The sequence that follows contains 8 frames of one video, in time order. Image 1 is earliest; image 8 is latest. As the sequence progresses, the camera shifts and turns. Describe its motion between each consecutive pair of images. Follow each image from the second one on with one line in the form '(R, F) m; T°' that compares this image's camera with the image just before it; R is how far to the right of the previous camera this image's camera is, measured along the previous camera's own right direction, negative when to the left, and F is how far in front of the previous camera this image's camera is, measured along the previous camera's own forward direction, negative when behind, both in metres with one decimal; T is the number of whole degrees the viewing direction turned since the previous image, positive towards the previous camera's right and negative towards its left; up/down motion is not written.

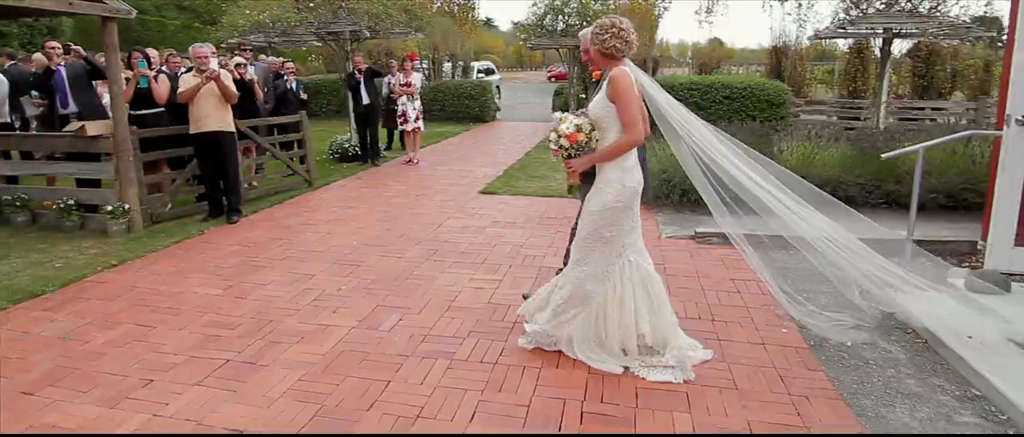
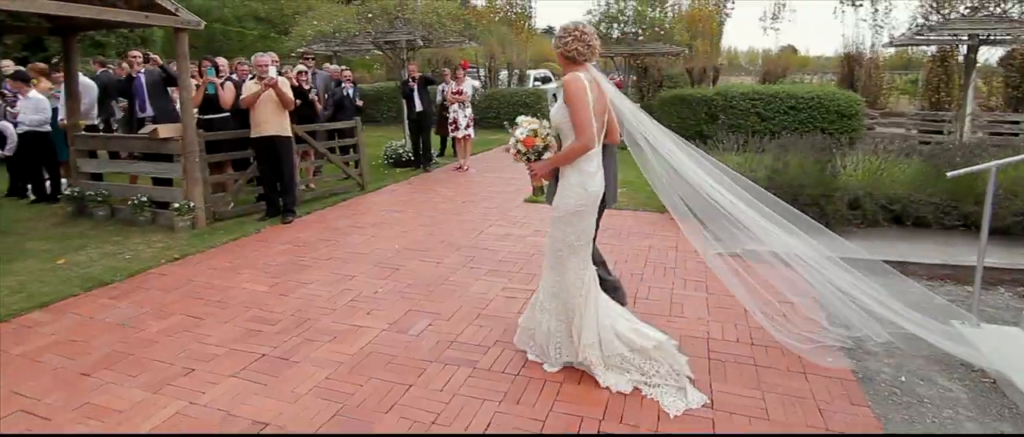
(+0.2, 0.0) m; -6°
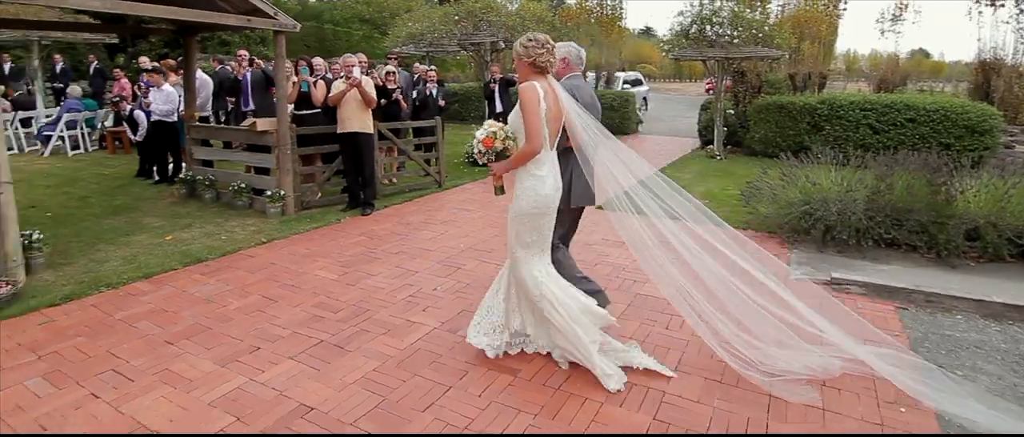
(+0.2, +0.1) m; -9°
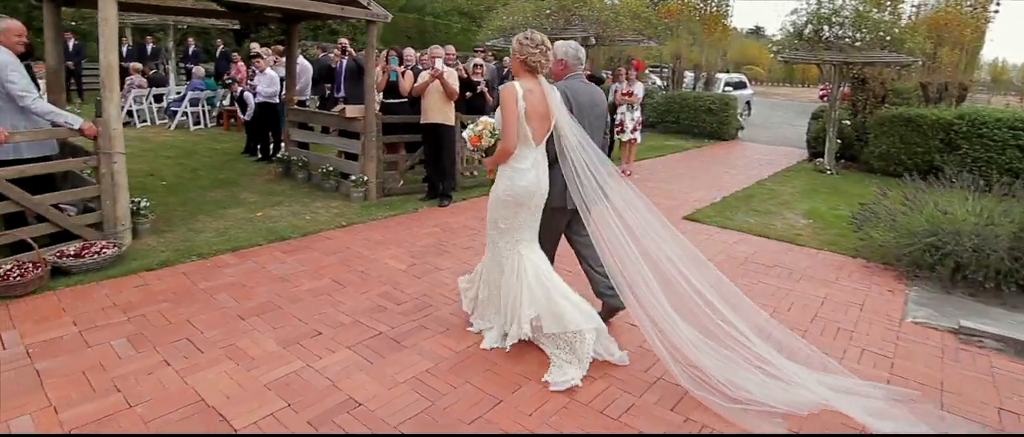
(+0.1, +0.3) m; -9°
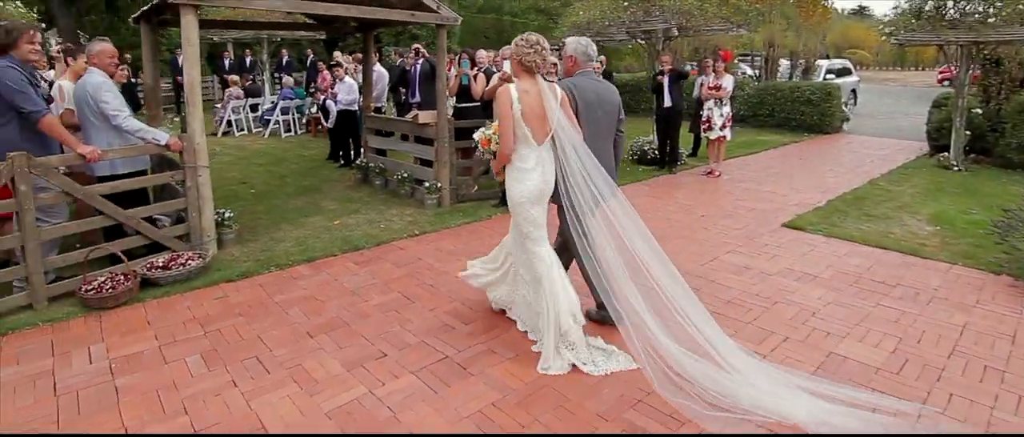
(0.0, +0.4) m; -8°
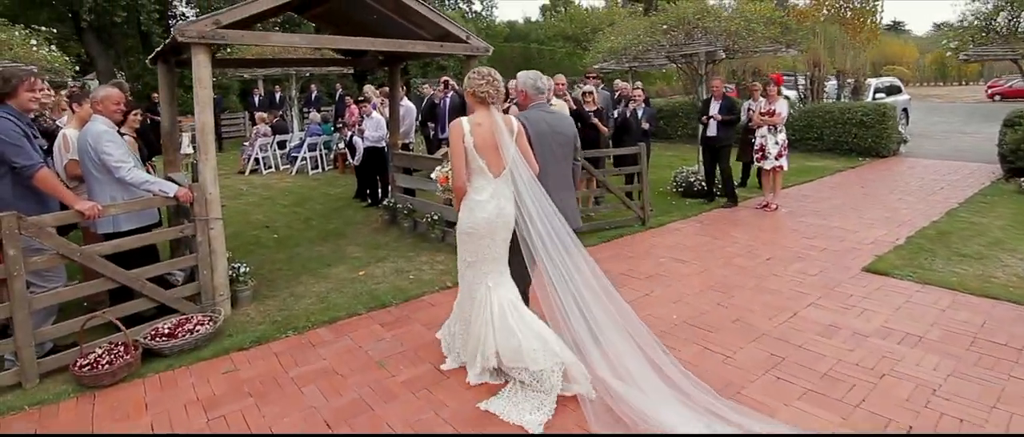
(-0.2, +0.7) m; -3°
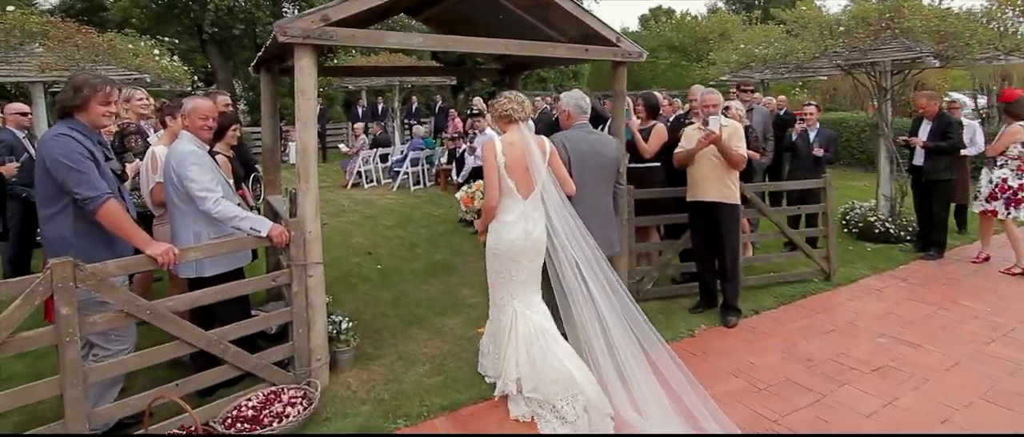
(-0.8, +1.3) m; -9°
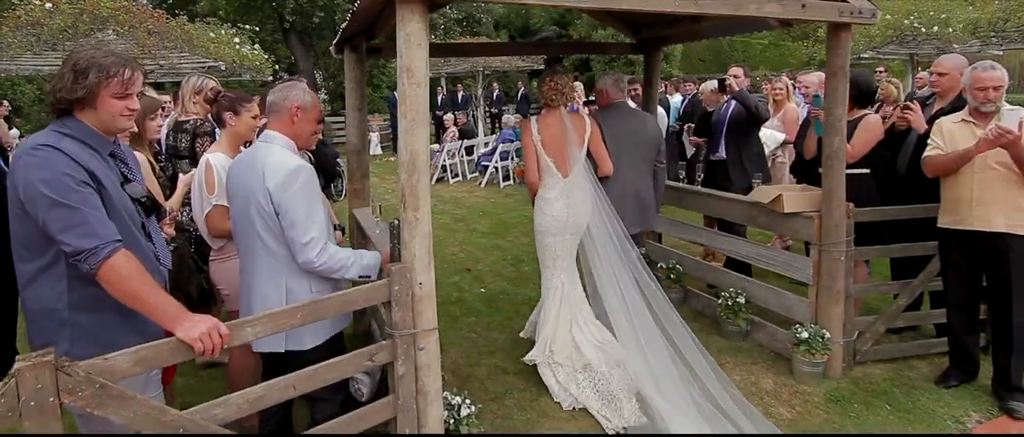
(-0.7, +1.4) m; -7°
